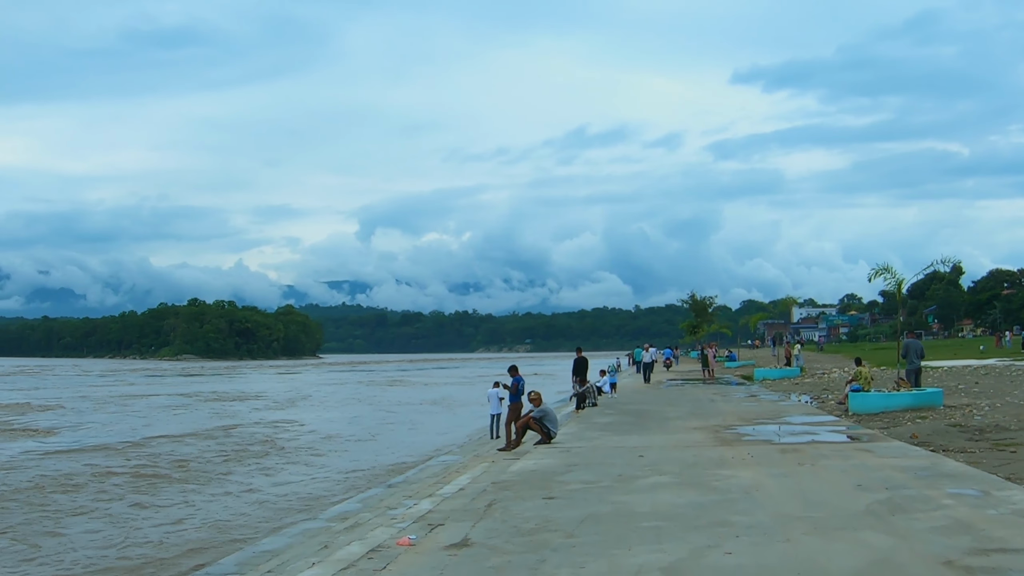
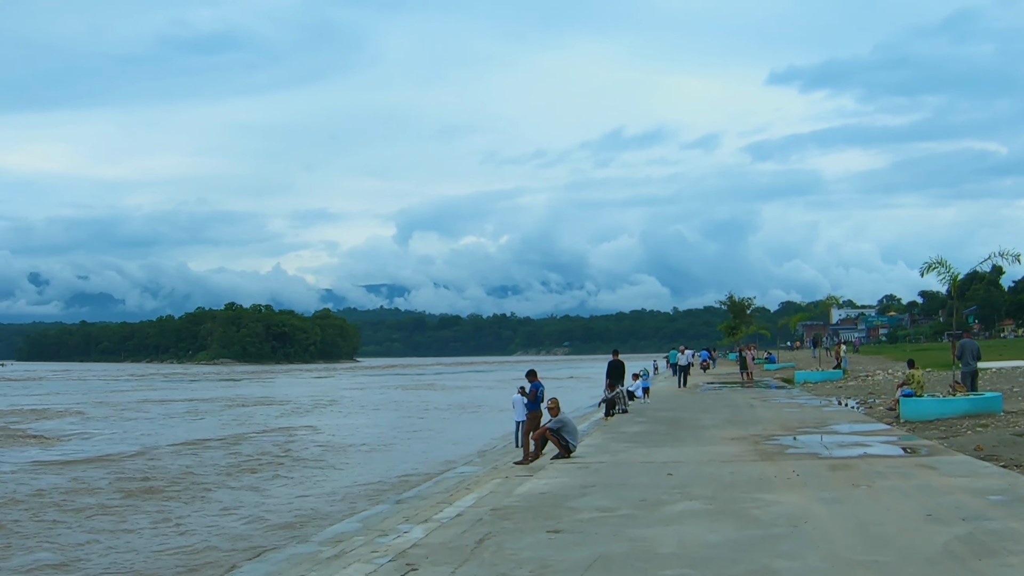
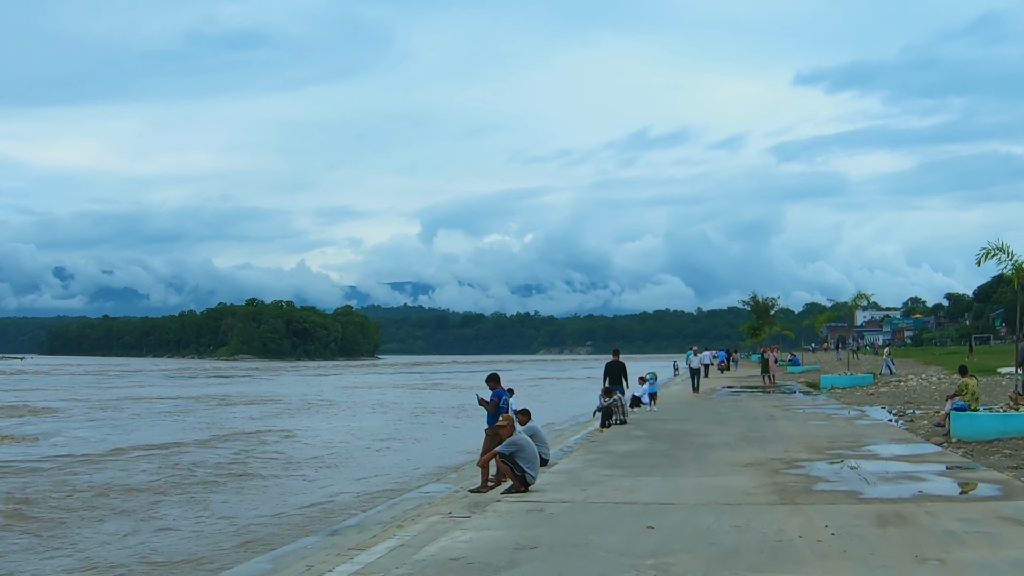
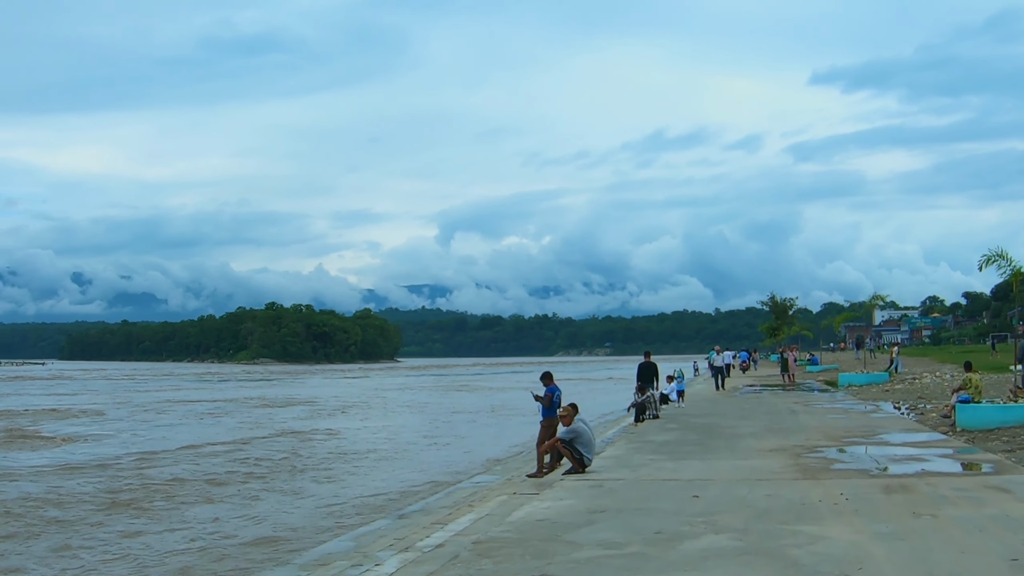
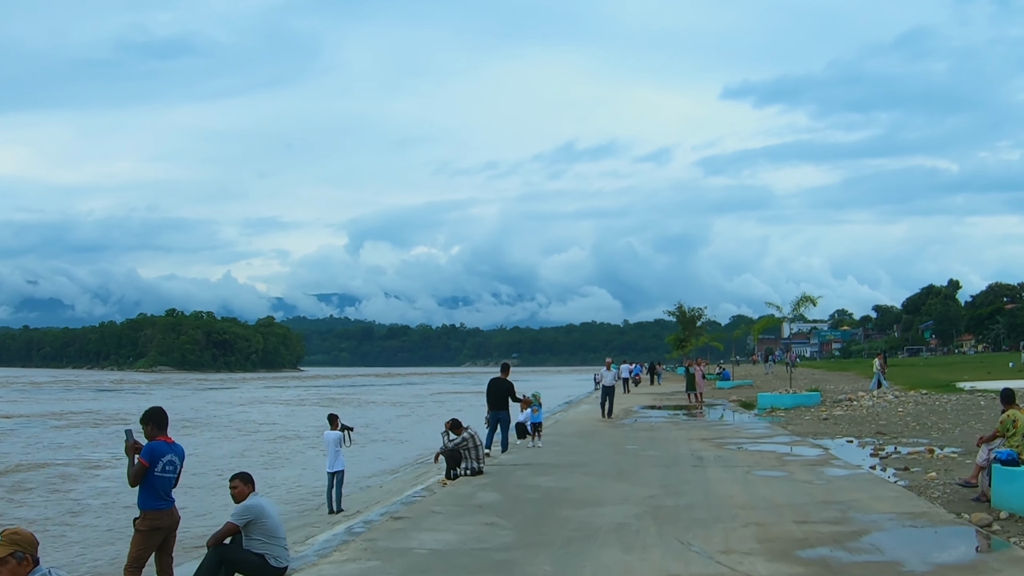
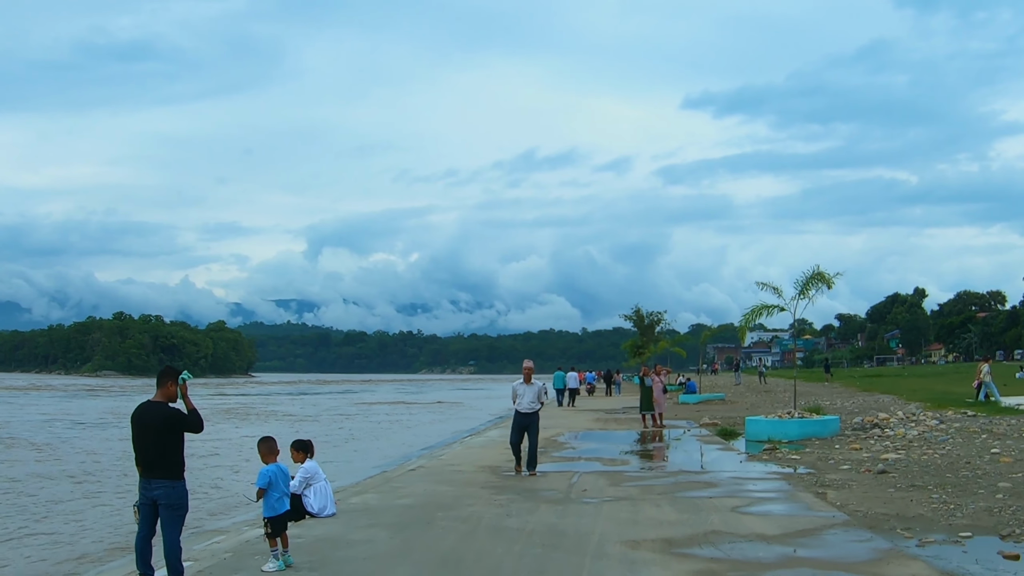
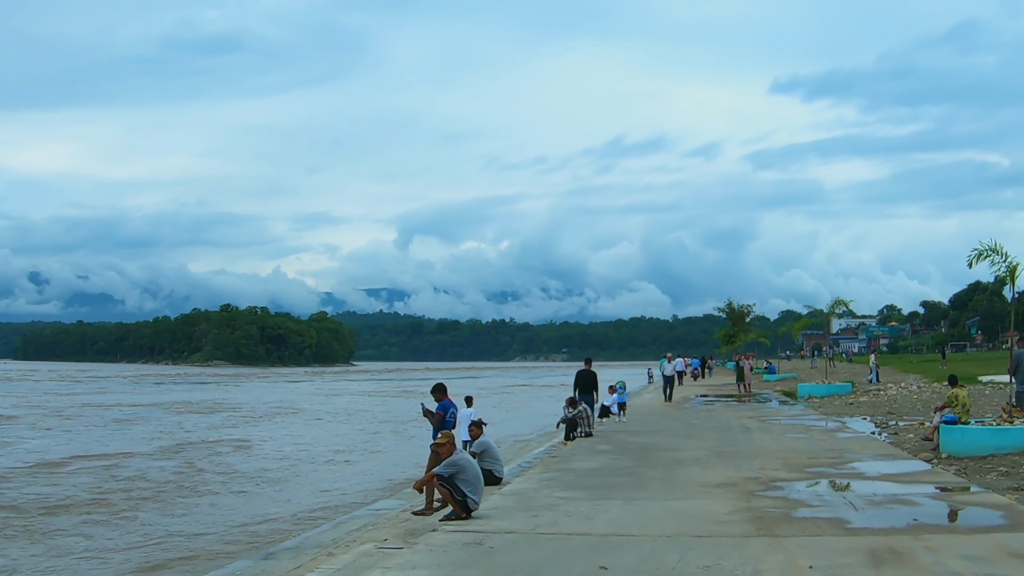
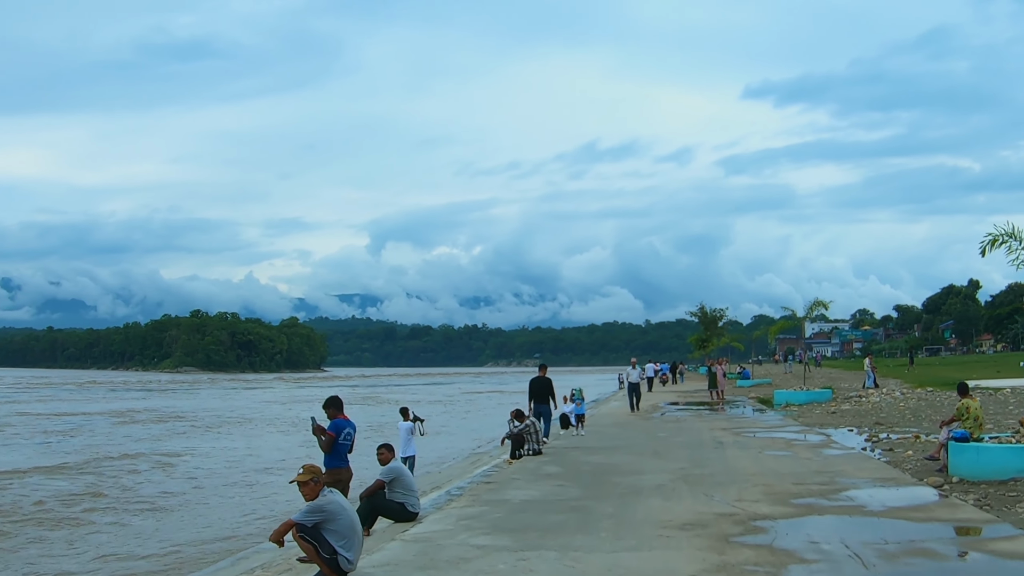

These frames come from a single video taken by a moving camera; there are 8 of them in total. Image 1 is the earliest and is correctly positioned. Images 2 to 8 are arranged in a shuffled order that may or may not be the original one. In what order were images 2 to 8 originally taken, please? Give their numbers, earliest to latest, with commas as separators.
2, 4, 3, 7, 8, 5, 6
